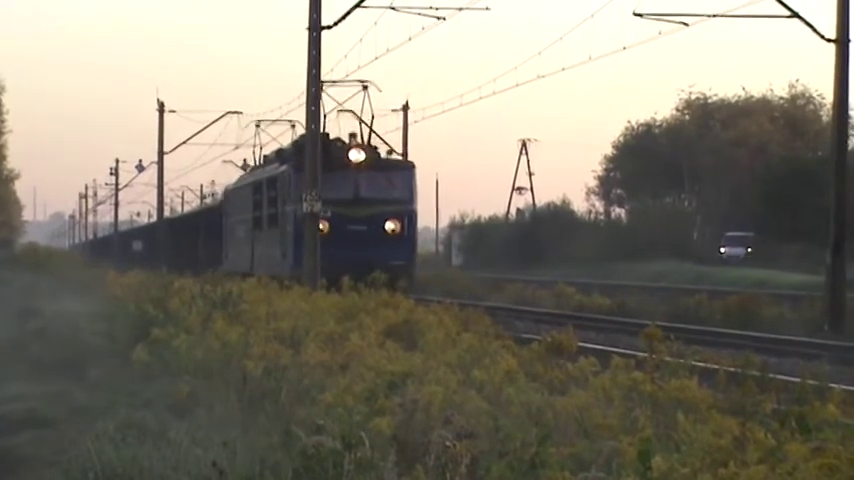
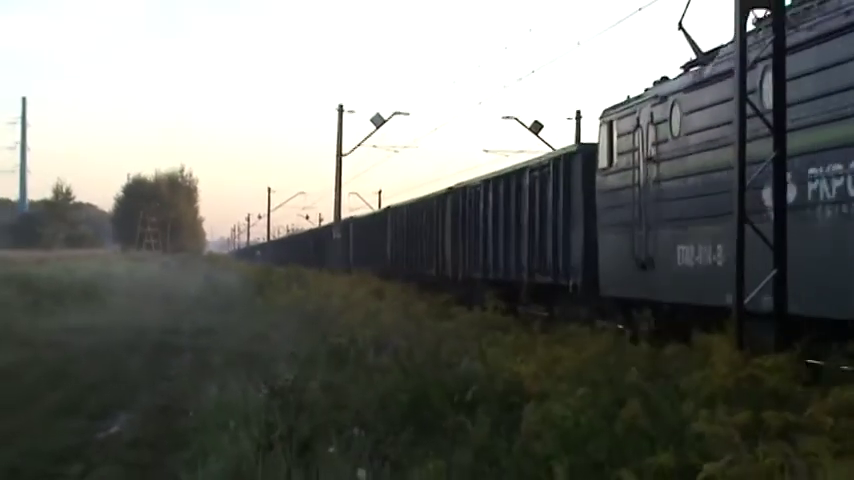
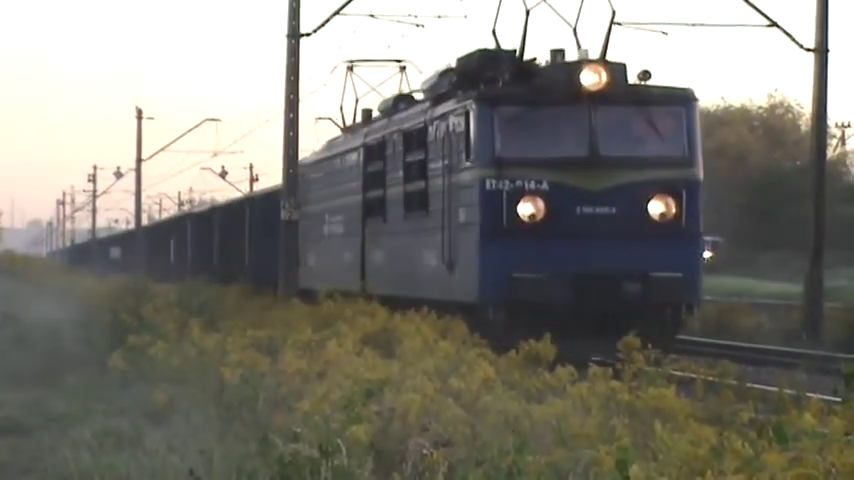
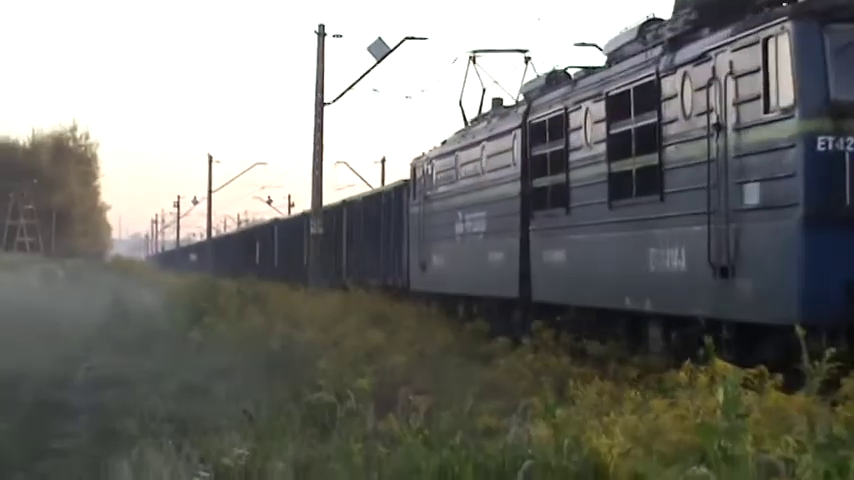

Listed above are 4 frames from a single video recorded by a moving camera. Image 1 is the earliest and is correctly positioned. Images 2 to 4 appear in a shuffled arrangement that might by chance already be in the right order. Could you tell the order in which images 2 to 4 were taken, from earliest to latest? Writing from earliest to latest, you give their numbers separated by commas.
3, 4, 2
